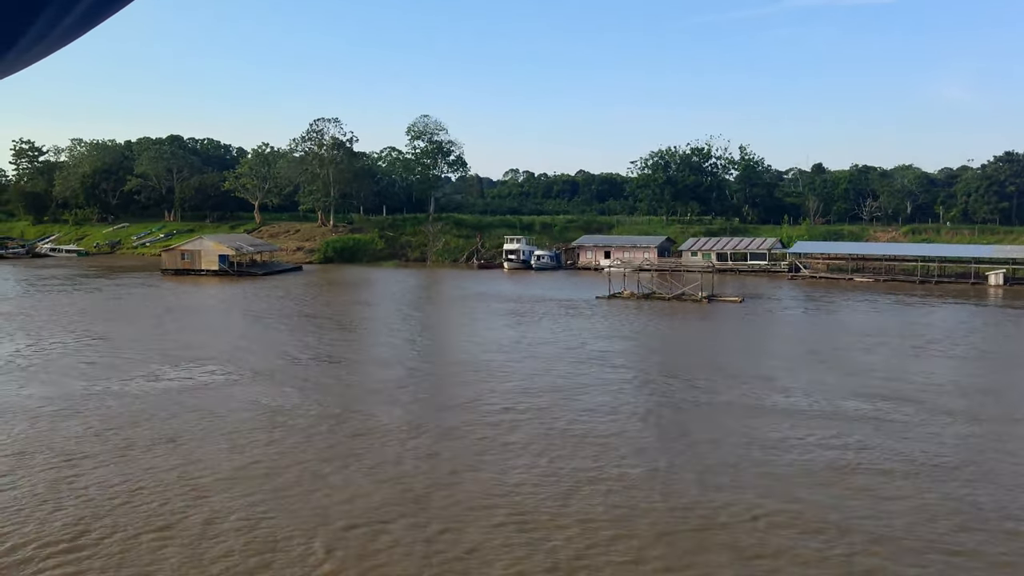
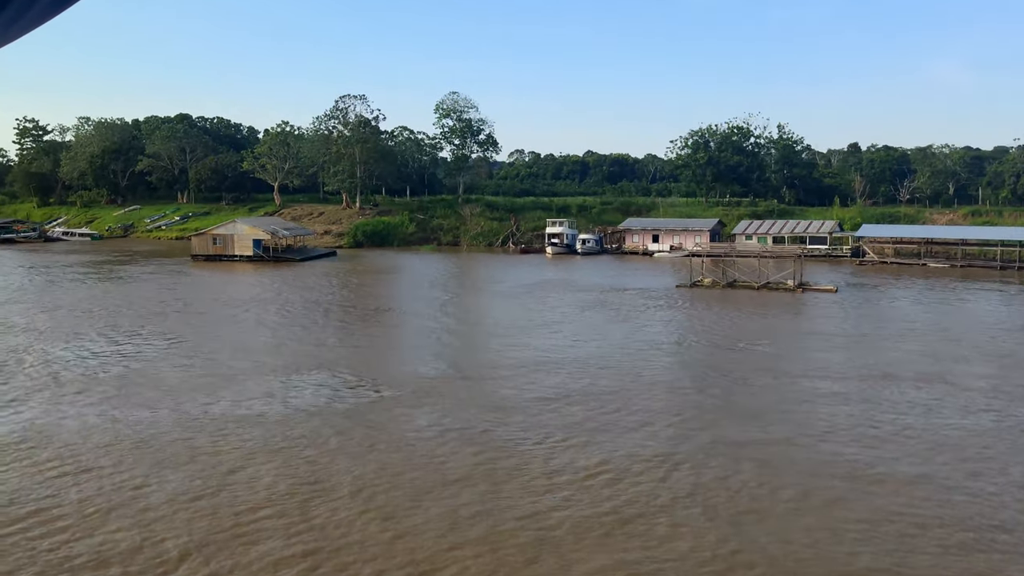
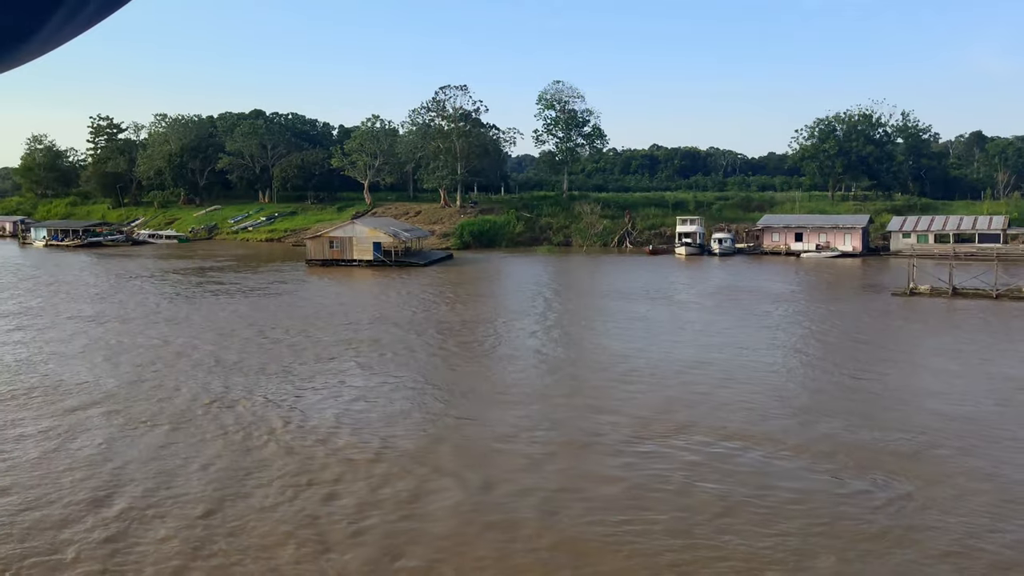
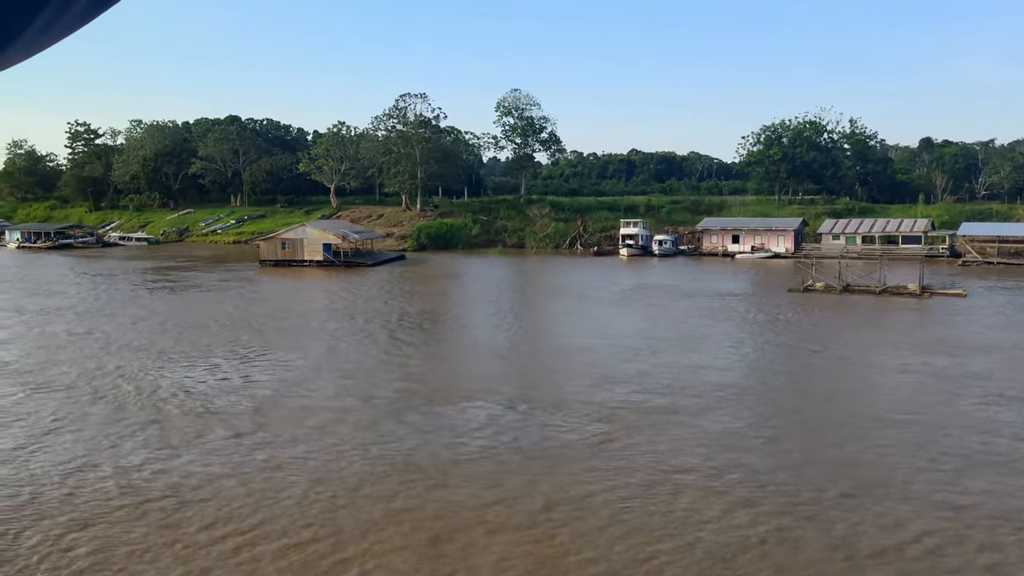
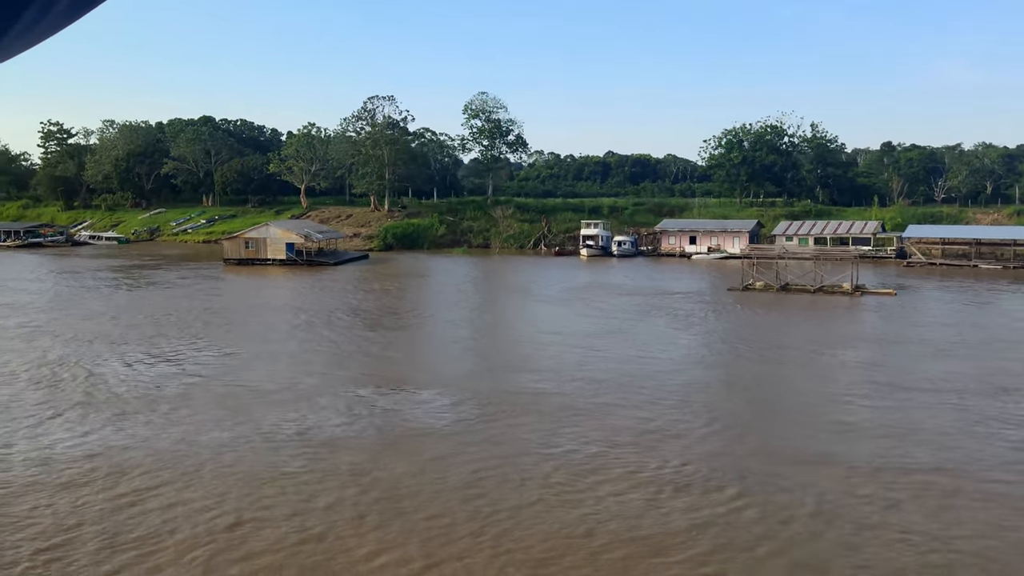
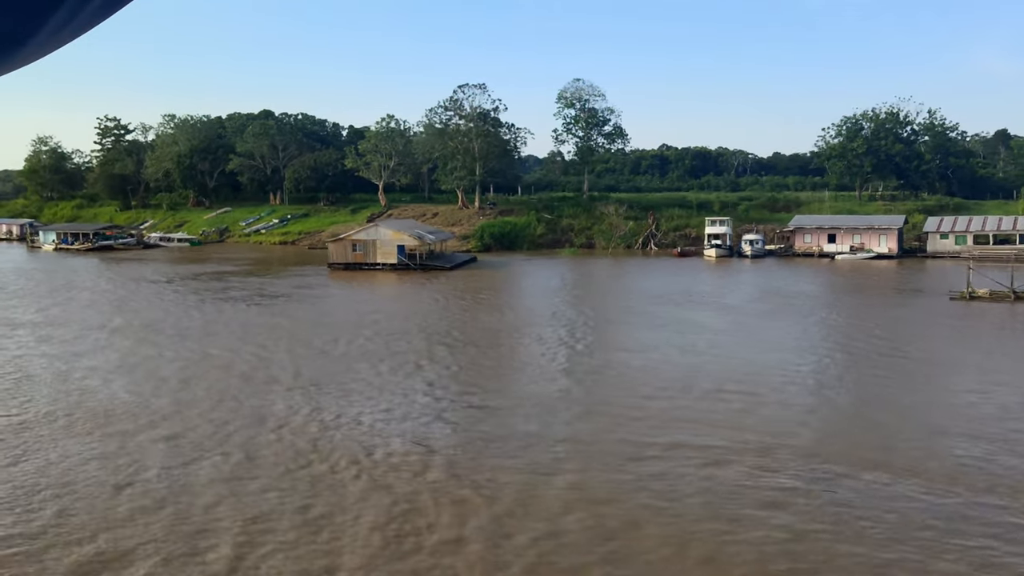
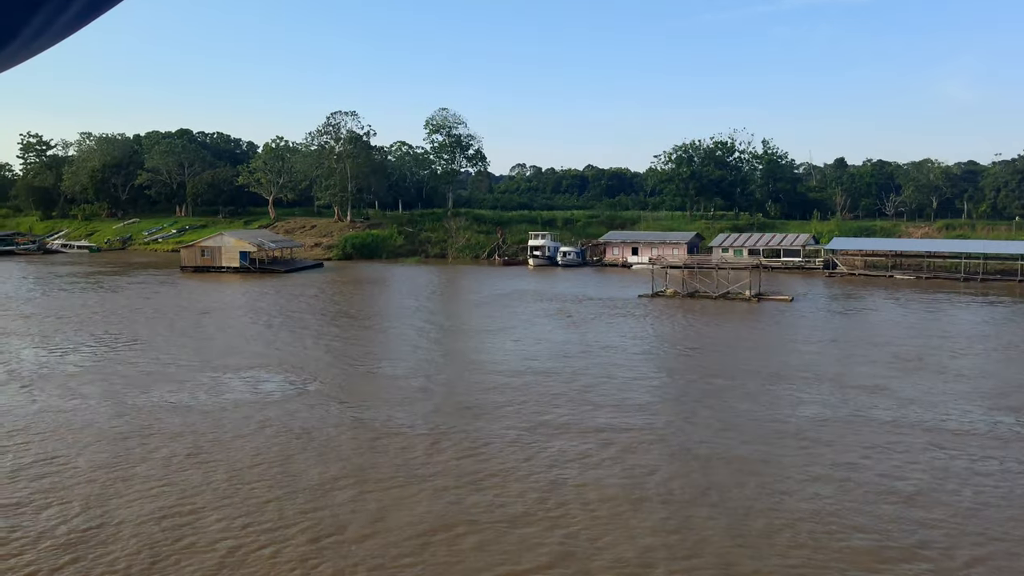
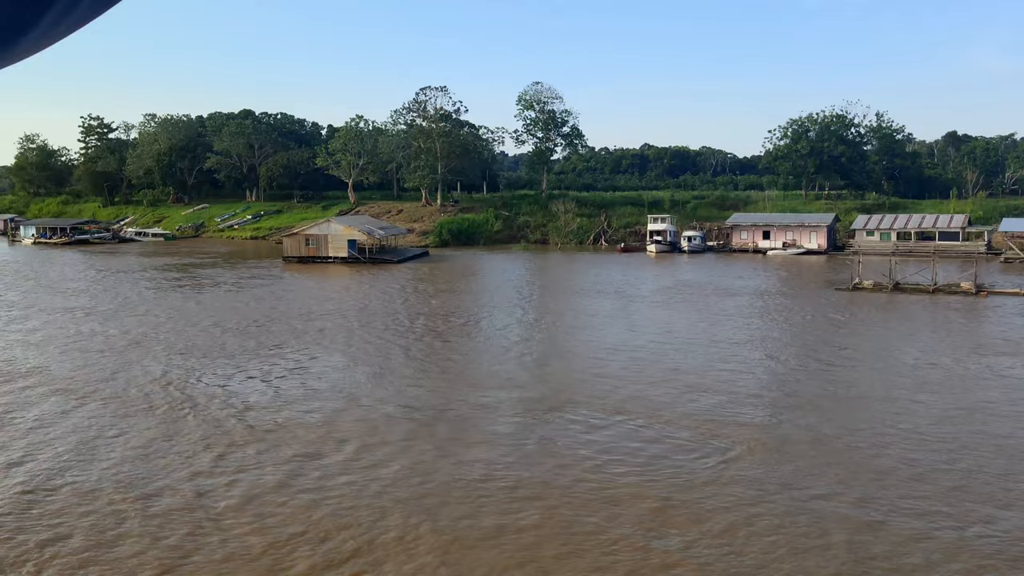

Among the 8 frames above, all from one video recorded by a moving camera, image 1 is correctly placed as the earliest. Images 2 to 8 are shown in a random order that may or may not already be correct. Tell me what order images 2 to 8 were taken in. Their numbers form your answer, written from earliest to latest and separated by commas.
7, 2, 5, 4, 8, 3, 6
